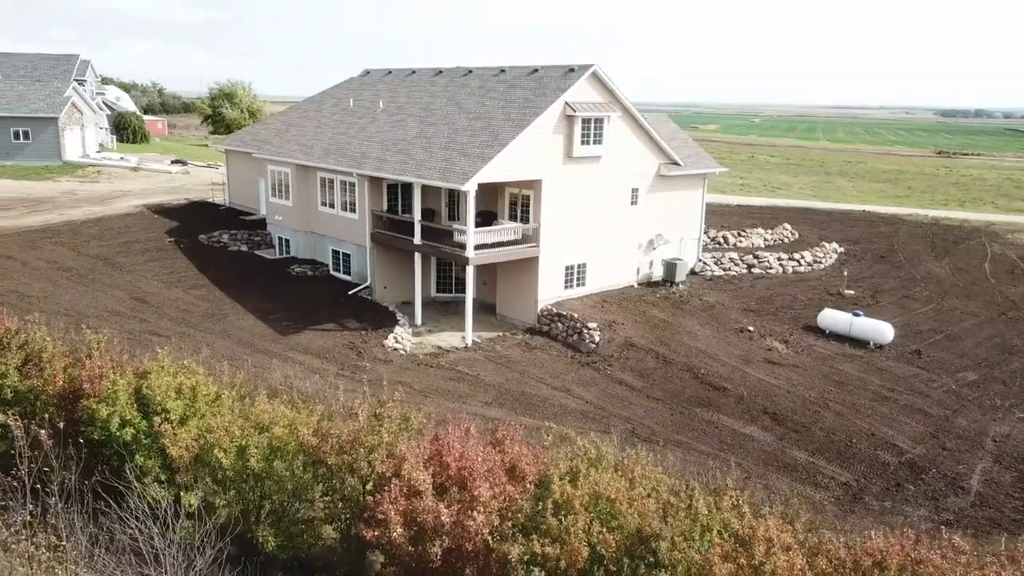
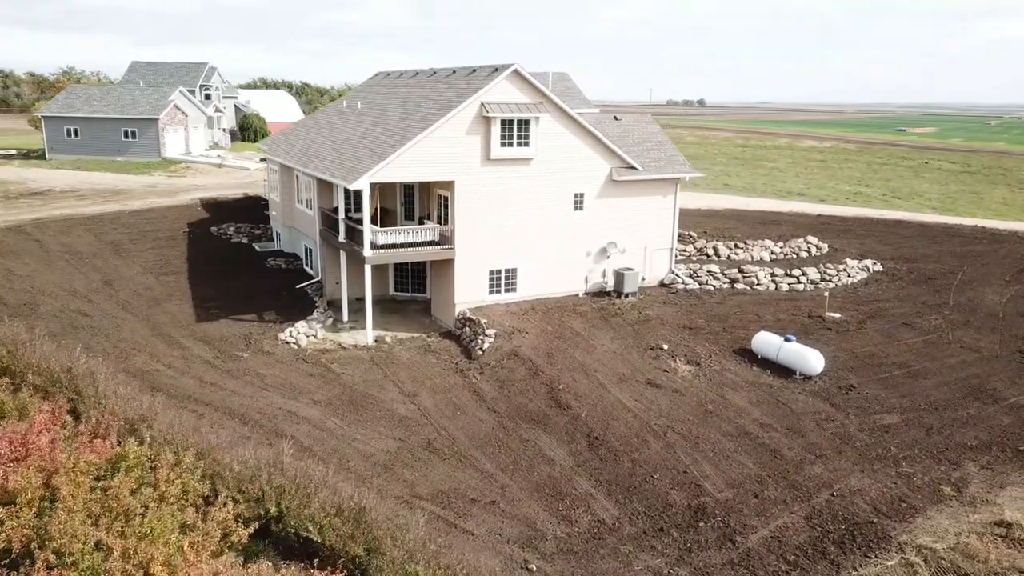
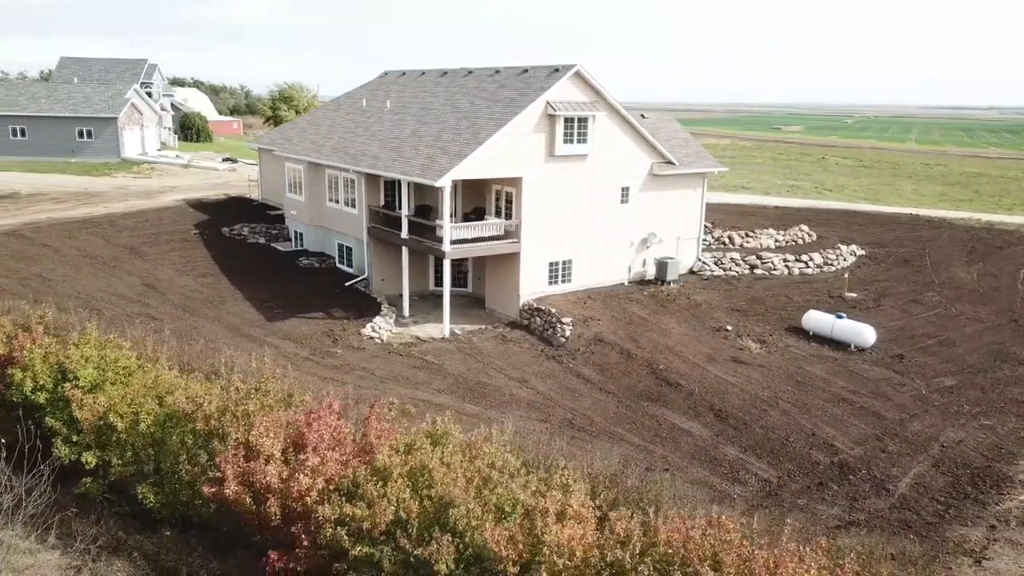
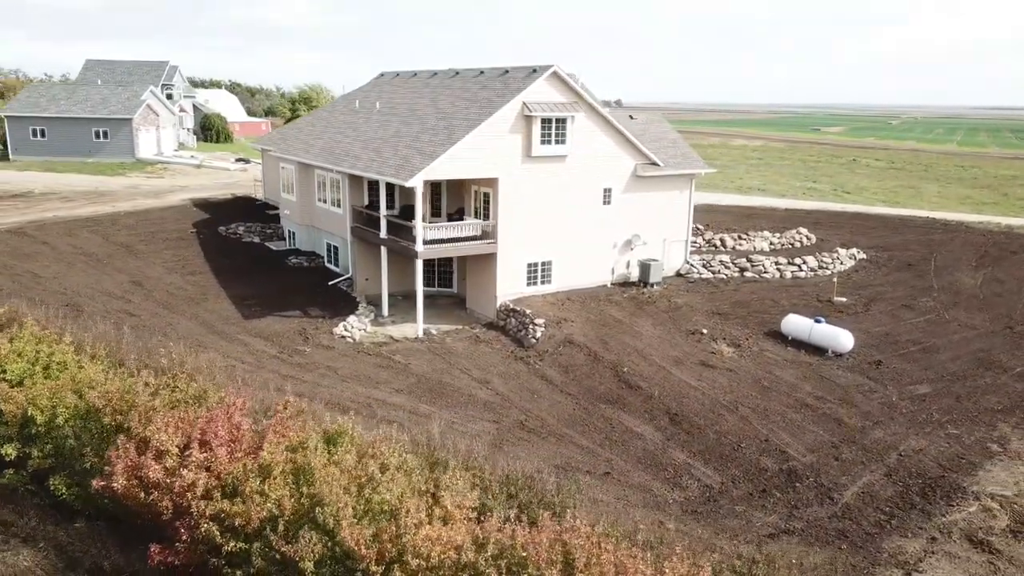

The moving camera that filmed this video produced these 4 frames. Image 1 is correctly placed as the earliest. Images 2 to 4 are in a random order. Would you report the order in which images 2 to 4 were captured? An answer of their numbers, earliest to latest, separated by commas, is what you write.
3, 4, 2
